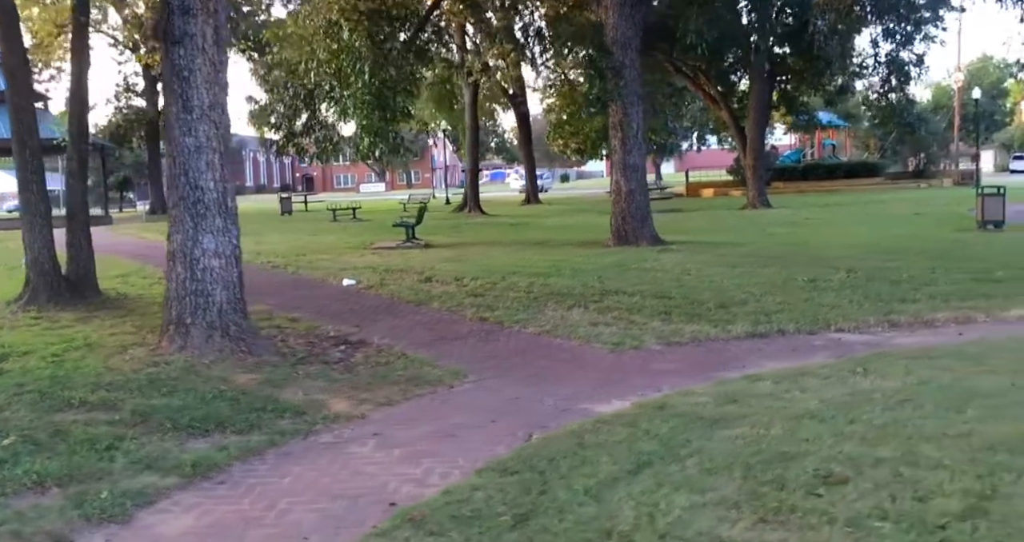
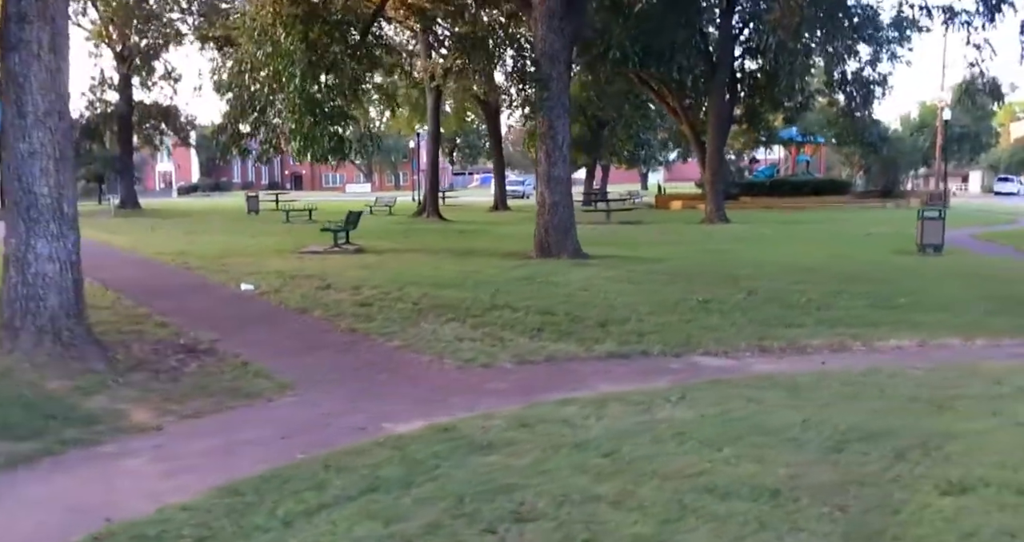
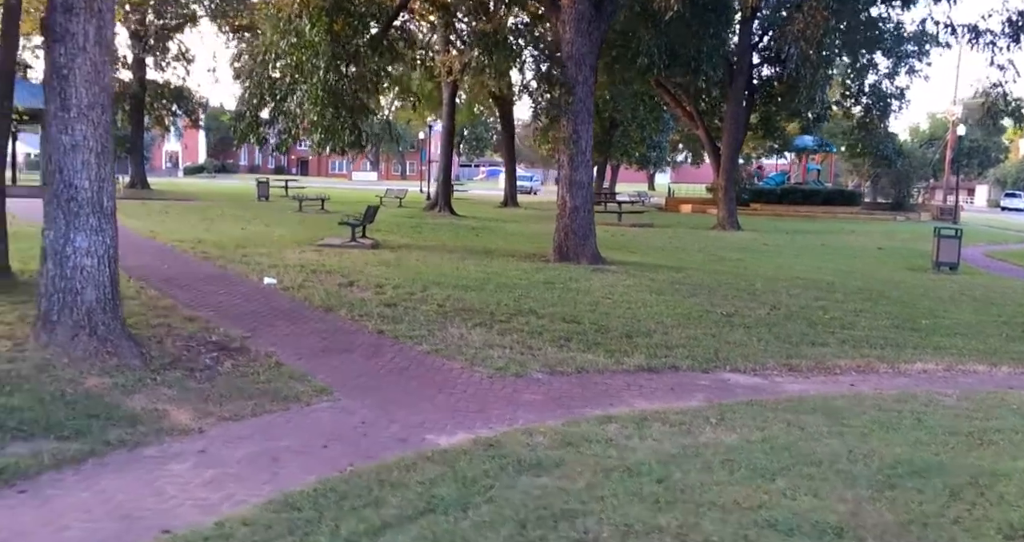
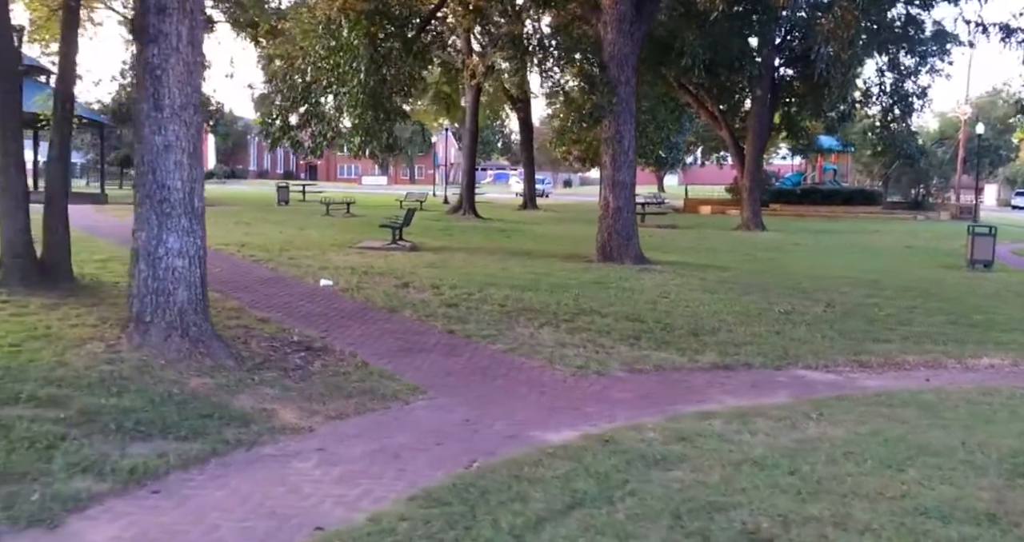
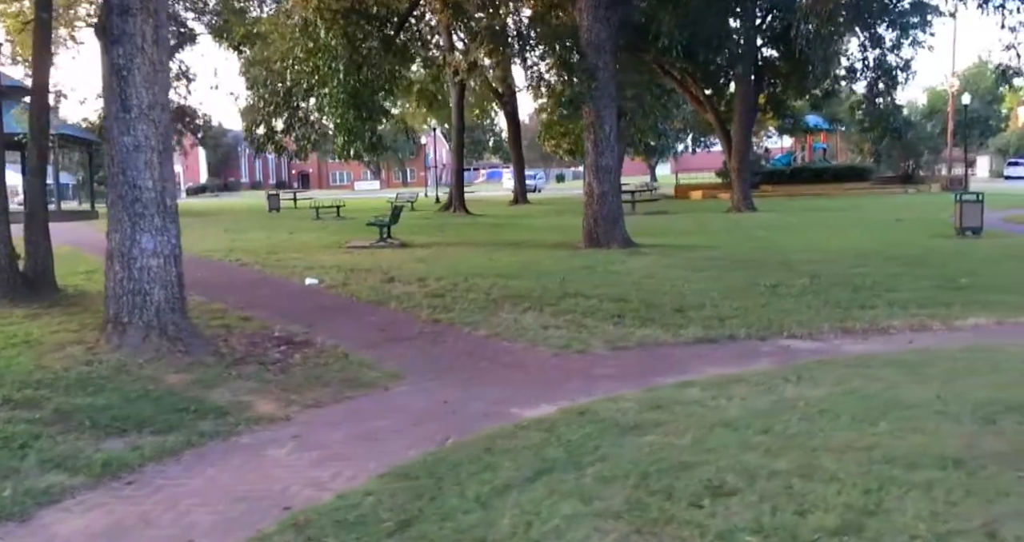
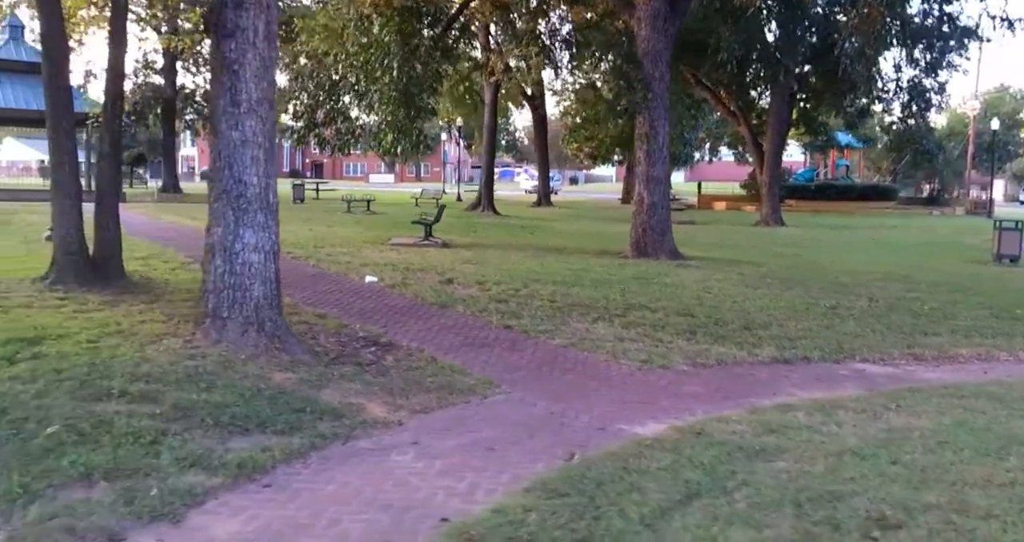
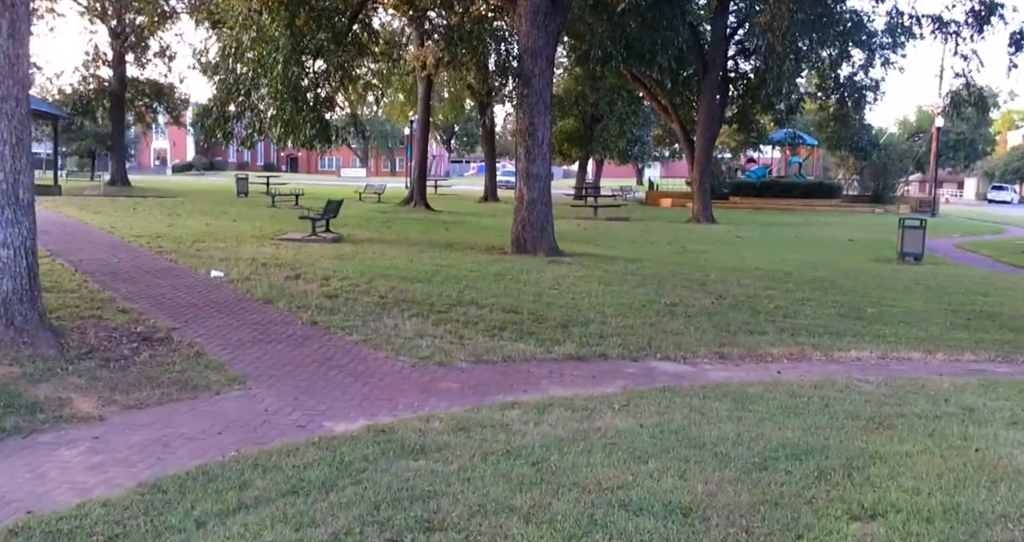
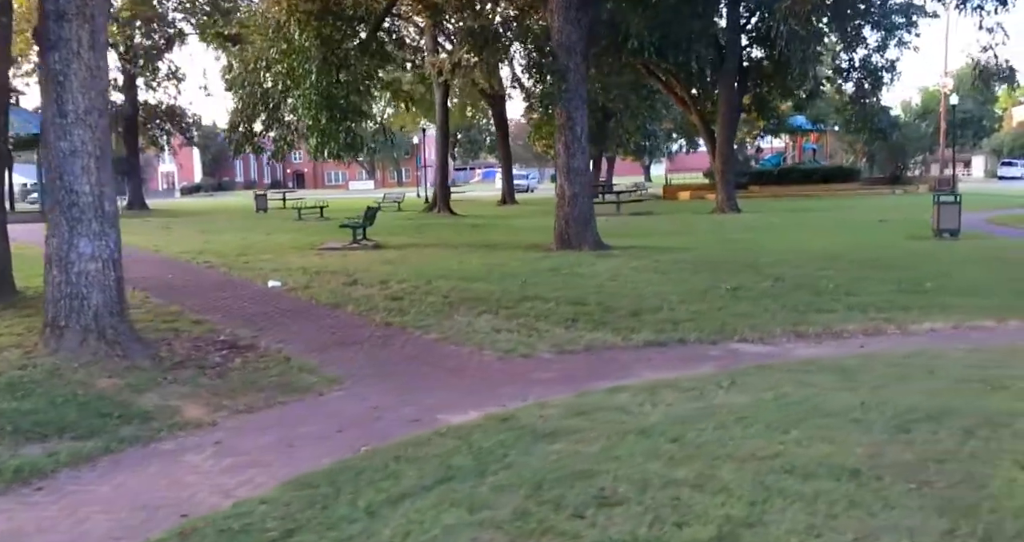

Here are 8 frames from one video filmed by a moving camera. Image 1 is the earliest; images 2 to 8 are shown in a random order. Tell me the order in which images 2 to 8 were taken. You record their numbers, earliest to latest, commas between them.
5, 8, 2, 7, 3, 4, 6
